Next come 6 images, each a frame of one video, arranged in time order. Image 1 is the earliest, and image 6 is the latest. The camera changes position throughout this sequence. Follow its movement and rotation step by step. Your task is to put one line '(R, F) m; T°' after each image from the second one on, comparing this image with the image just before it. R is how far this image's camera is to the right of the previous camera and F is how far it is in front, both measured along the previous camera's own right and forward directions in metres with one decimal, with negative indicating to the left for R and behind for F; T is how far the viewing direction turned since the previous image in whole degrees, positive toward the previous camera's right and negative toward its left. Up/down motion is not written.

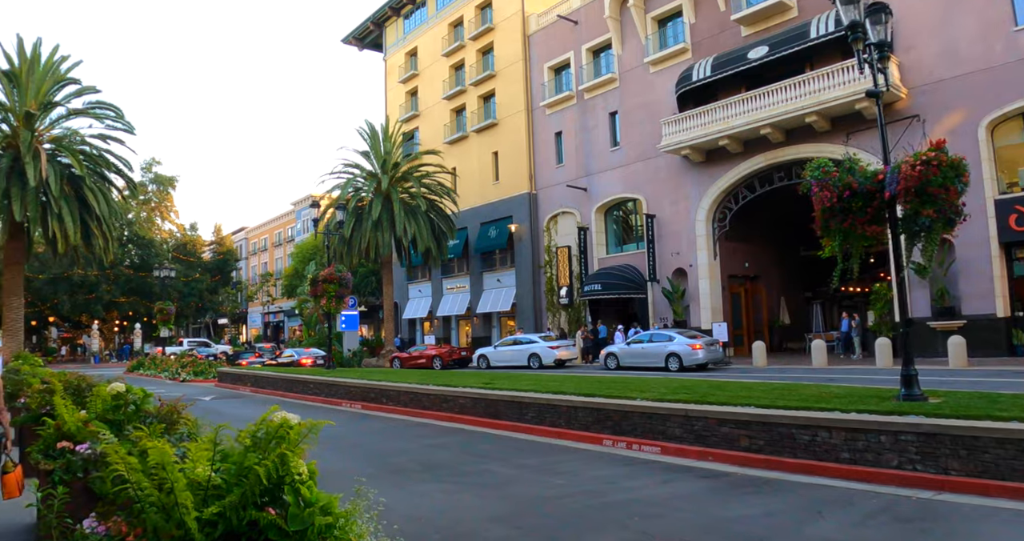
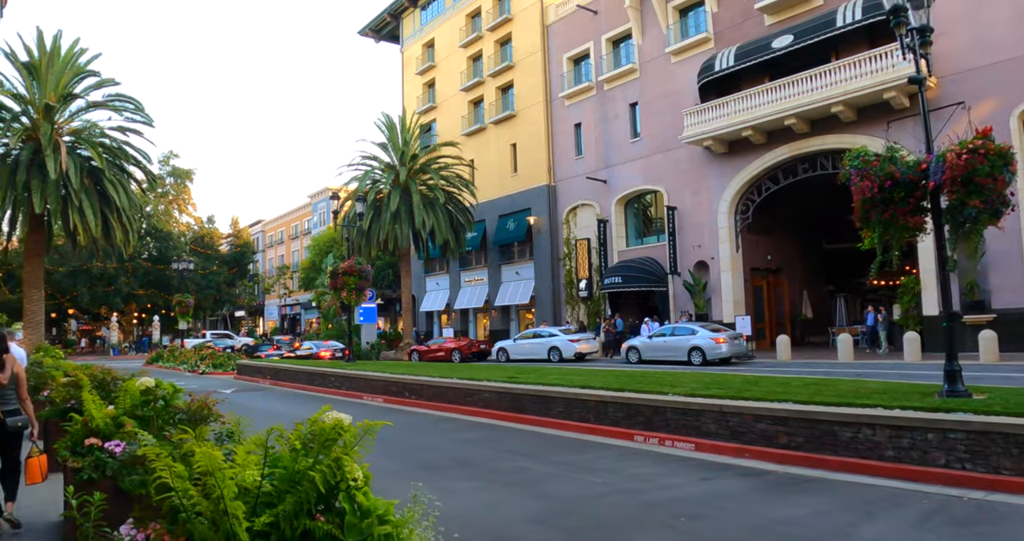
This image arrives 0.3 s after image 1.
(-0.2, +0.3) m; -1°
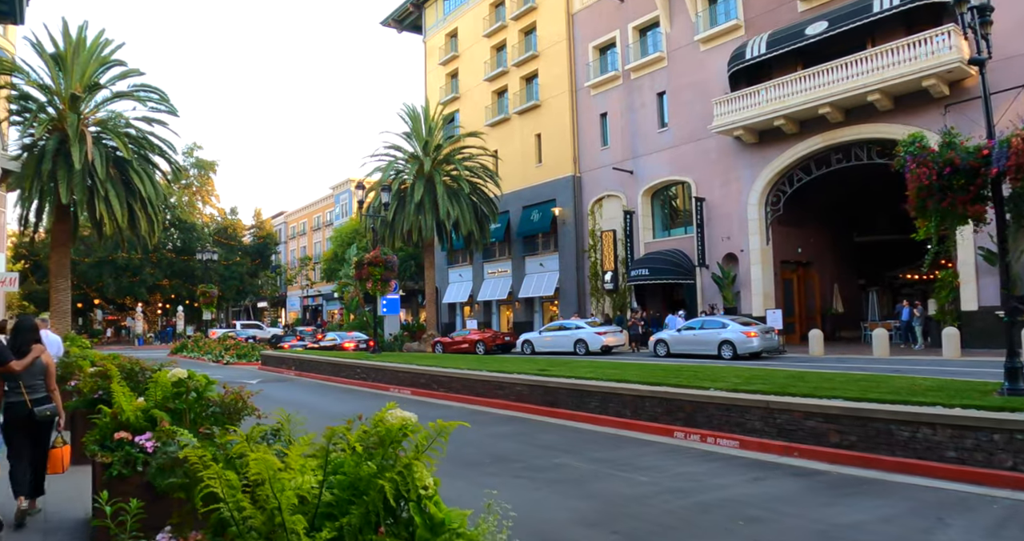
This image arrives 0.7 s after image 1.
(-0.2, +0.4) m; -2°
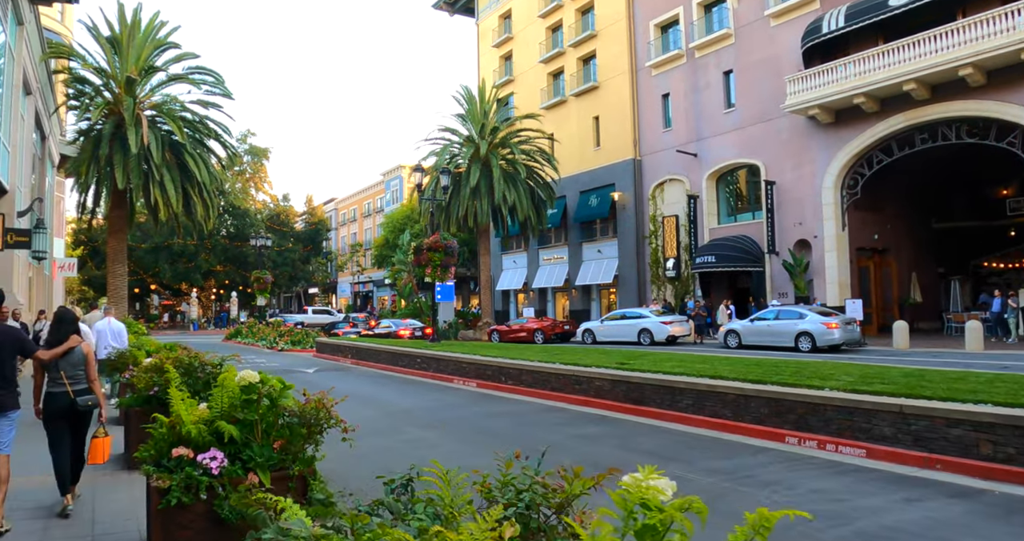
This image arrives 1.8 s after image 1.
(-0.6, +0.9) m; -4°
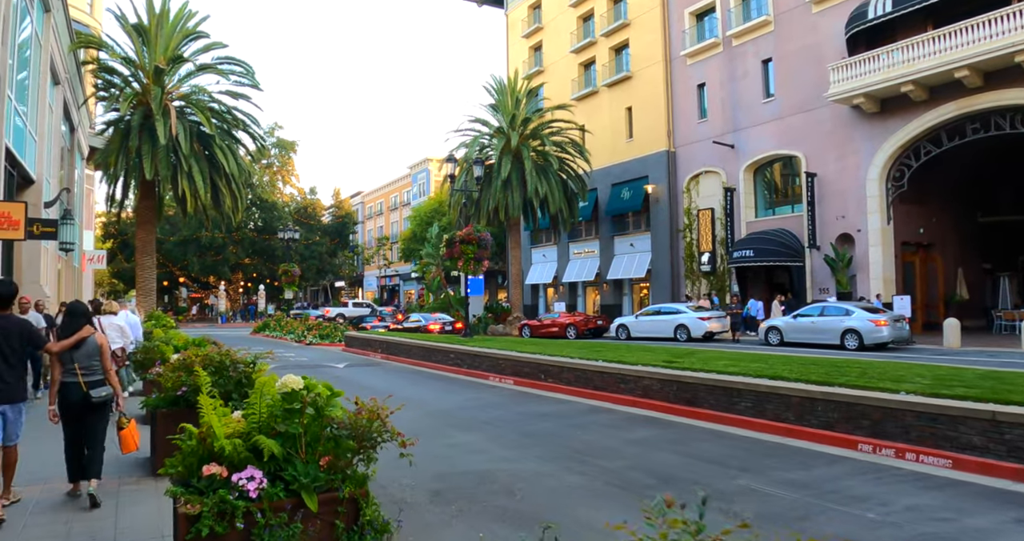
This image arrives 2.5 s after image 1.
(-0.3, +0.6) m; -2°
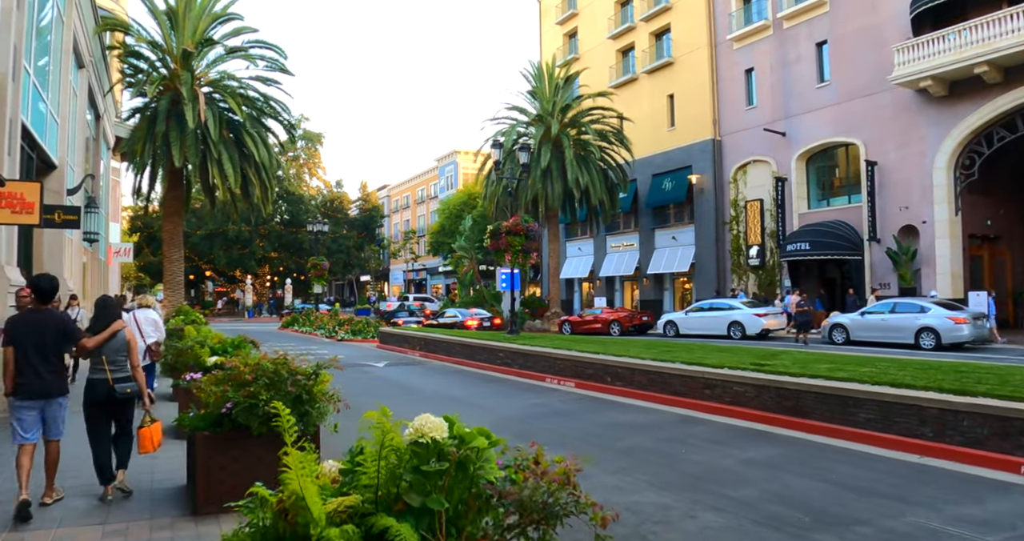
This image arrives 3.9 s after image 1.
(-0.7, +1.2) m; -2°
